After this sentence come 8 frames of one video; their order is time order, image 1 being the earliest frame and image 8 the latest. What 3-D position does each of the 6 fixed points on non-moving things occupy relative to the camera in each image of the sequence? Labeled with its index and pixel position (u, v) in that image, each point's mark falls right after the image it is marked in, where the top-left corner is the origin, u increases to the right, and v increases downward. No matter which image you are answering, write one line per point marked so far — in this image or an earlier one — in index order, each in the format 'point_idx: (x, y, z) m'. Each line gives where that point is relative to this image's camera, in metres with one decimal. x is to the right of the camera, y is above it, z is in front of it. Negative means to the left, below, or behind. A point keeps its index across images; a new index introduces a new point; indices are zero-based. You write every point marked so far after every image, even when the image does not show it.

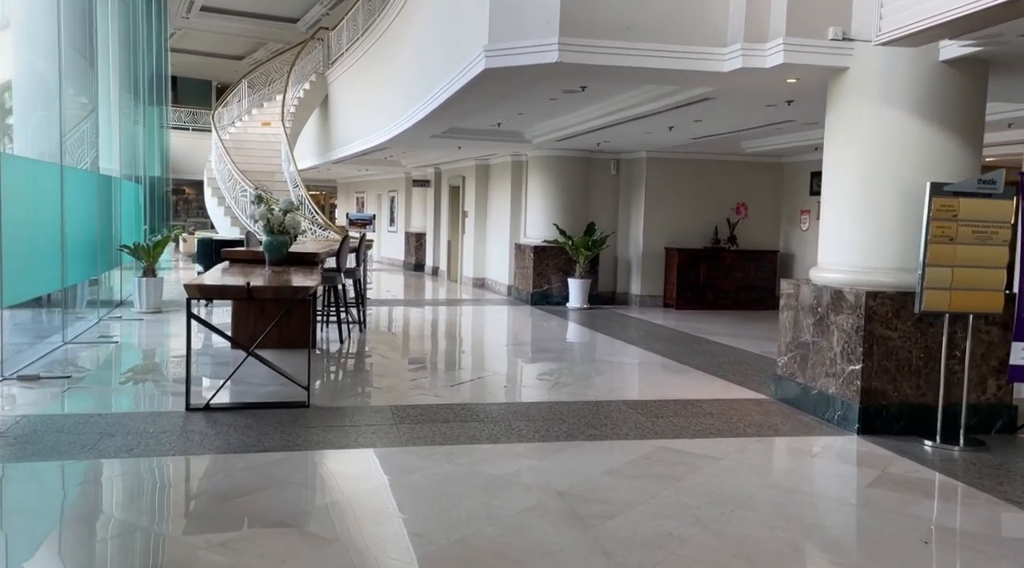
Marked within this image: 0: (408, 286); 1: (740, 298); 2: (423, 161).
0: (-1.9, 0.0, +14.4) m
1: (+3.0, -0.2, +10.5) m
2: (-1.6, +2.2, +14.4) m
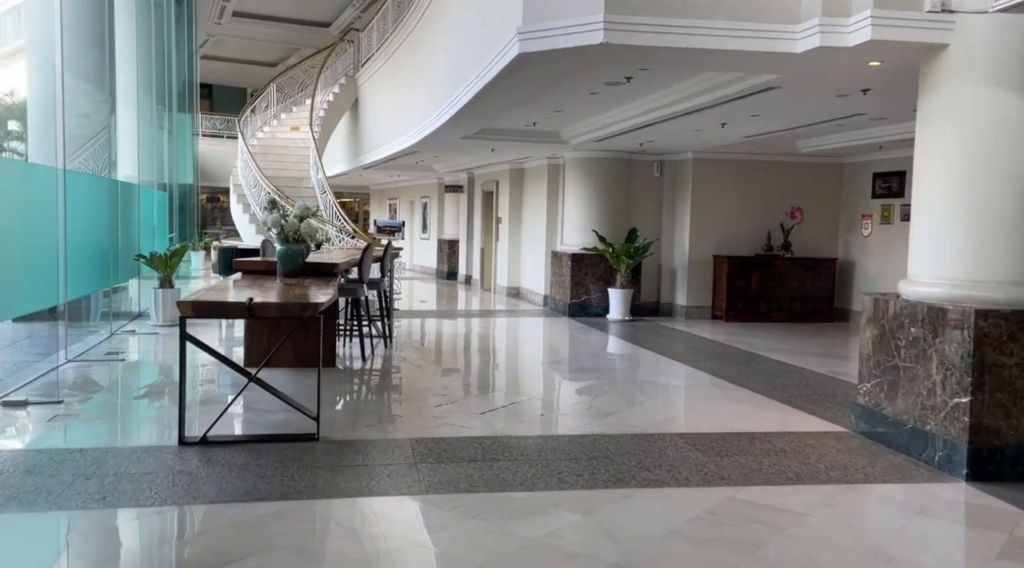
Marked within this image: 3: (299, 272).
0: (-1.2, -0.2, +13.9) m
1: (+3.5, -0.3, +9.7) m
2: (-1.0, +2.1, +13.8) m
3: (-1.6, +0.1, +5.8) m
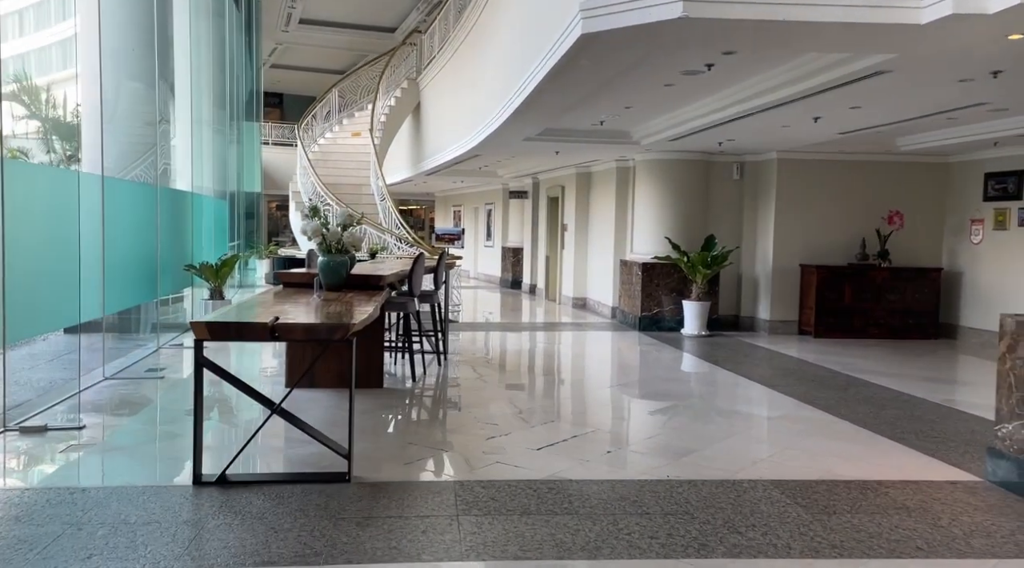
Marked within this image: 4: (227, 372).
0: (-0.1, -0.3, +13.3) m
1: (+4.2, -0.4, +8.7) m
2: (+0.1, +1.9, +13.3) m
3: (-1.1, 0.0, +5.3) m
4: (-1.3, -0.4, +3.6) m
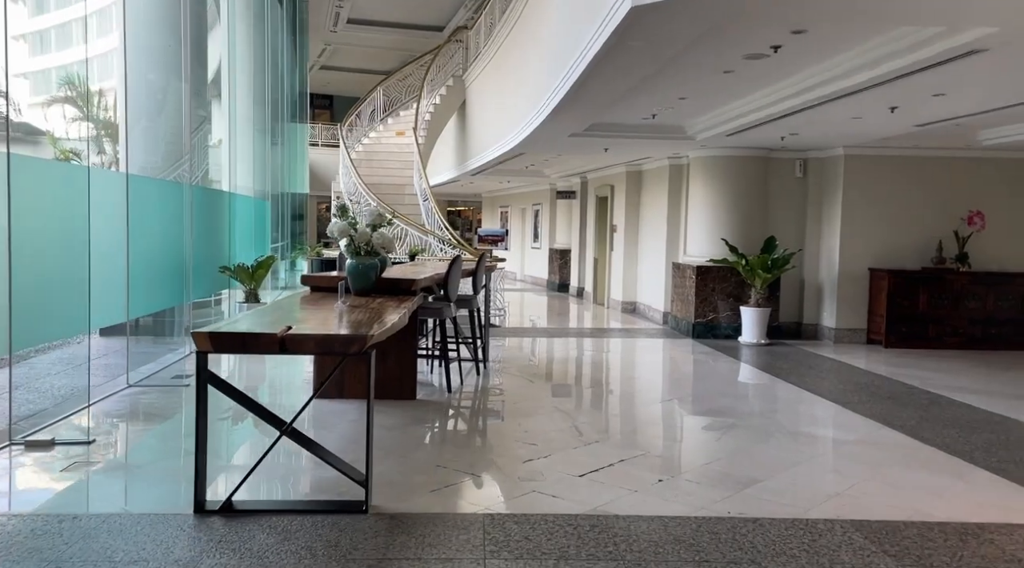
0: (+0.6, -0.4, +12.9) m
1: (+4.7, -0.5, +8.0) m
2: (+0.9, +1.9, +12.8) m
3: (-0.9, 0.0, +4.9) m
4: (-1.1, -0.4, +3.2) m
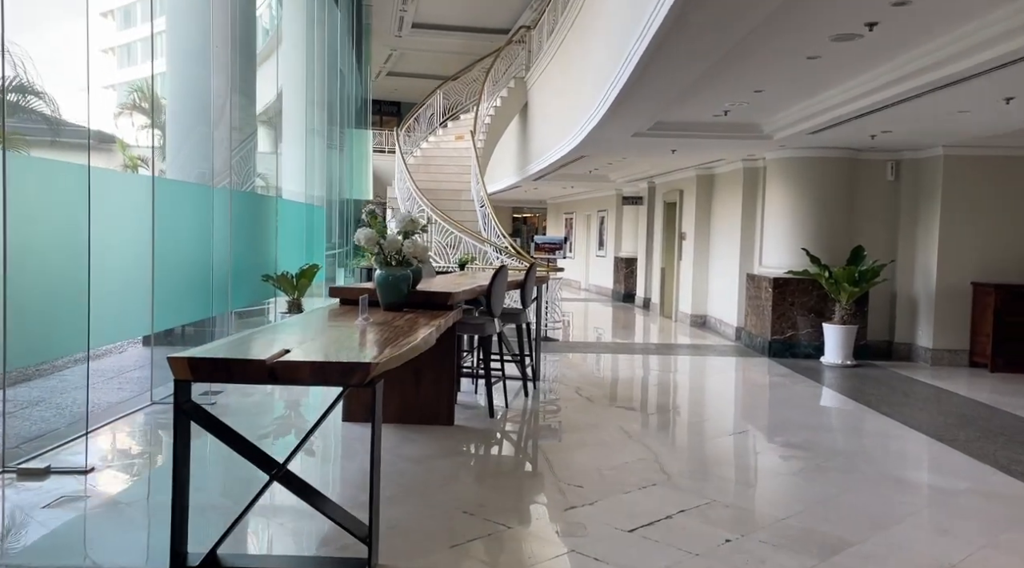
0: (+1.6, -0.6, +12.2) m
1: (+5.2, -0.7, +7.0) m
2: (+1.9, +1.7, +12.1) m
3: (-0.6, -0.1, +4.4) m
4: (-1.0, -0.5, +2.8) m
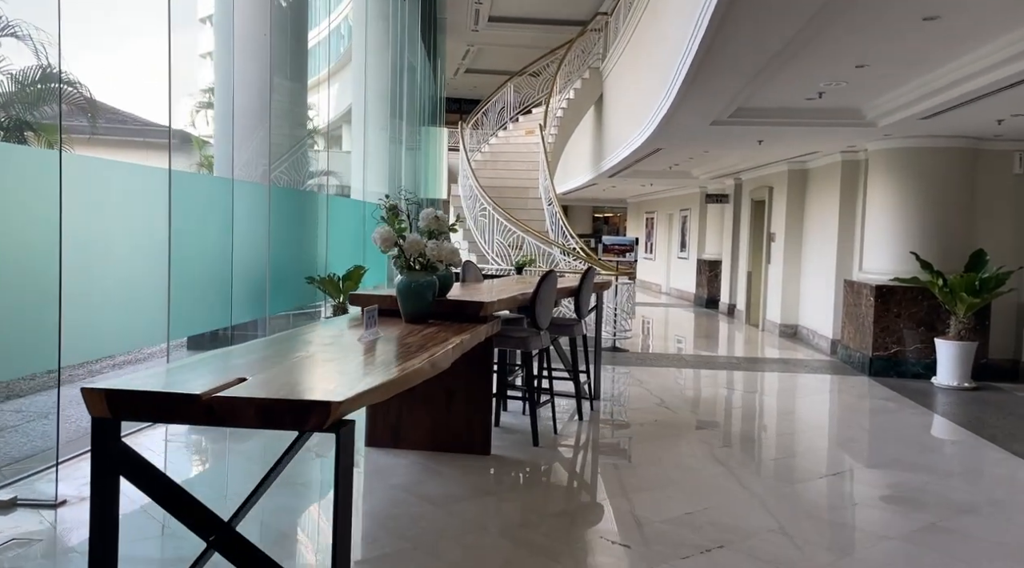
0: (+2.6, -0.6, +11.3) m
1: (+5.6, -0.8, +5.8) m
2: (+2.9, +1.6, +11.2) m
3: (-0.4, -0.1, +3.8) m
4: (-1.0, -0.5, +2.2) m
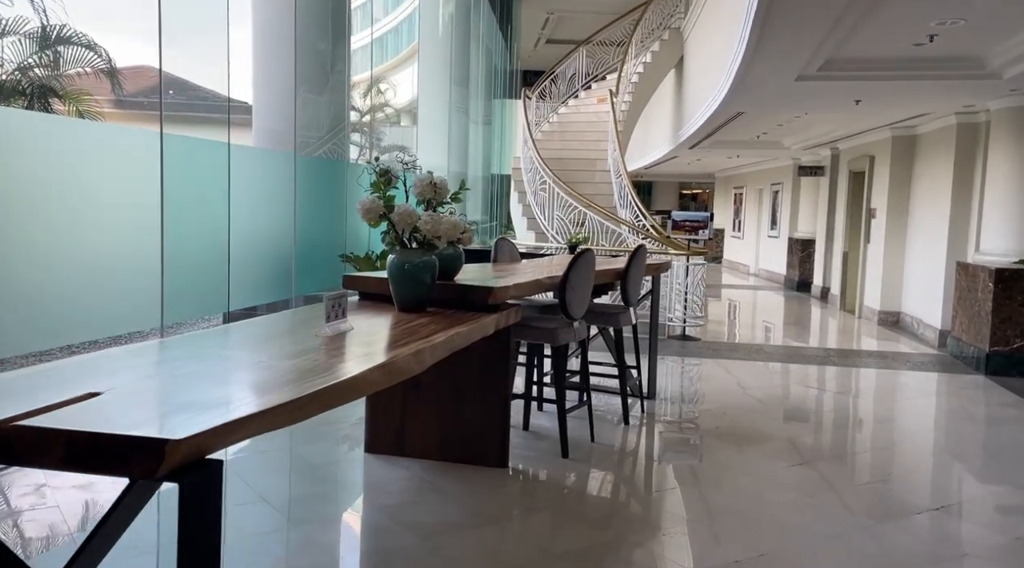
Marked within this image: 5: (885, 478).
0: (+3.5, -0.4, +10.3) m
1: (+5.9, -0.7, +4.5) m
2: (+3.8, +1.9, +10.1) m
3: (-0.3, -0.1, +3.2) m
4: (-1.1, -0.5, +1.7) m
5: (+1.8, -1.0, +3.8) m
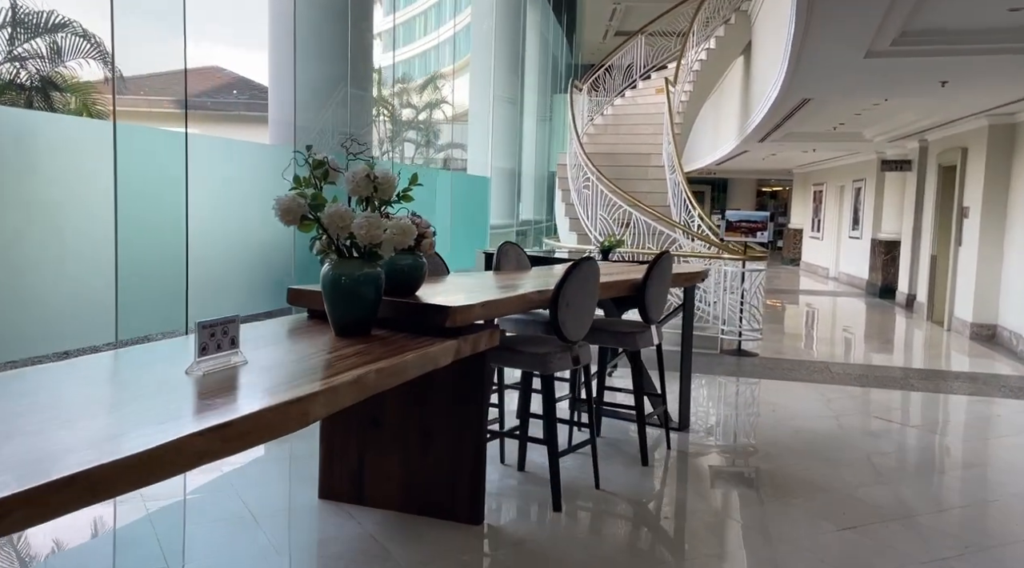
0: (+4.1, -0.5, +9.3) m
1: (+5.9, -0.8, +3.2) m
2: (+4.4, +1.8, +9.1) m
3: (-0.4, -0.1, +2.6) m
4: (-1.4, -0.5, +1.2) m
5: (+1.7, -1.0, +3.0) m
